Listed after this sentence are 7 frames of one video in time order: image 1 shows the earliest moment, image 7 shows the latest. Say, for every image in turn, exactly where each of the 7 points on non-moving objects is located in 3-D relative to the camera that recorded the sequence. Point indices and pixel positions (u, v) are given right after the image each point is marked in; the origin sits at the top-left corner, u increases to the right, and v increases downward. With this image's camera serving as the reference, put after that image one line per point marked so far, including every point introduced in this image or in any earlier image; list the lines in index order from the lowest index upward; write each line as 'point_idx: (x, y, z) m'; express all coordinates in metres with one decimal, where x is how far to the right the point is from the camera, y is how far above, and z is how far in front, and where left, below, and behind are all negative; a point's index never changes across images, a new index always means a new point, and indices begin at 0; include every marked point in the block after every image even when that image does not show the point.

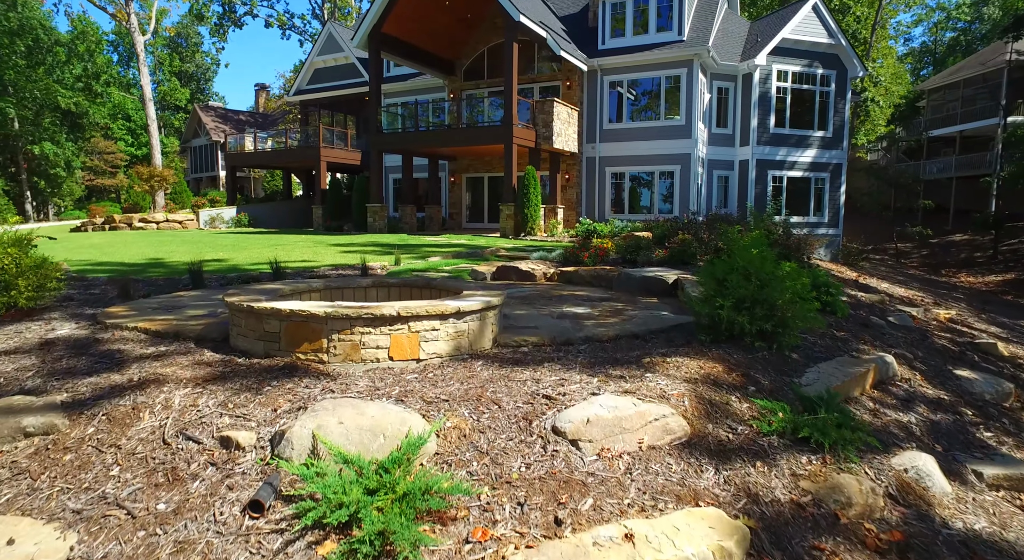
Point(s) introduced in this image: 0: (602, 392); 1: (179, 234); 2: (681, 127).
0: (+0.5, -0.6, +3.2) m
1: (-9.6, +1.3, +18.0) m
2: (+5.2, +4.7, +19.3) m
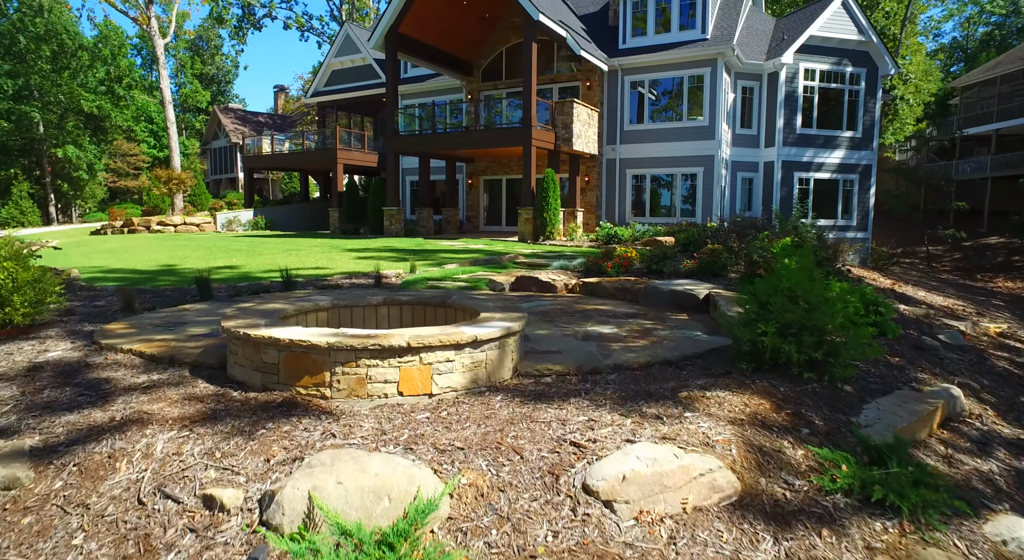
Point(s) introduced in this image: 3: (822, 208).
0: (+0.6, -0.7, +2.8) m
1: (-9.0, +1.2, +17.9) m
2: (+5.7, +4.5, +18.8) m
3: (+9.8, +2.3, +19.9) m
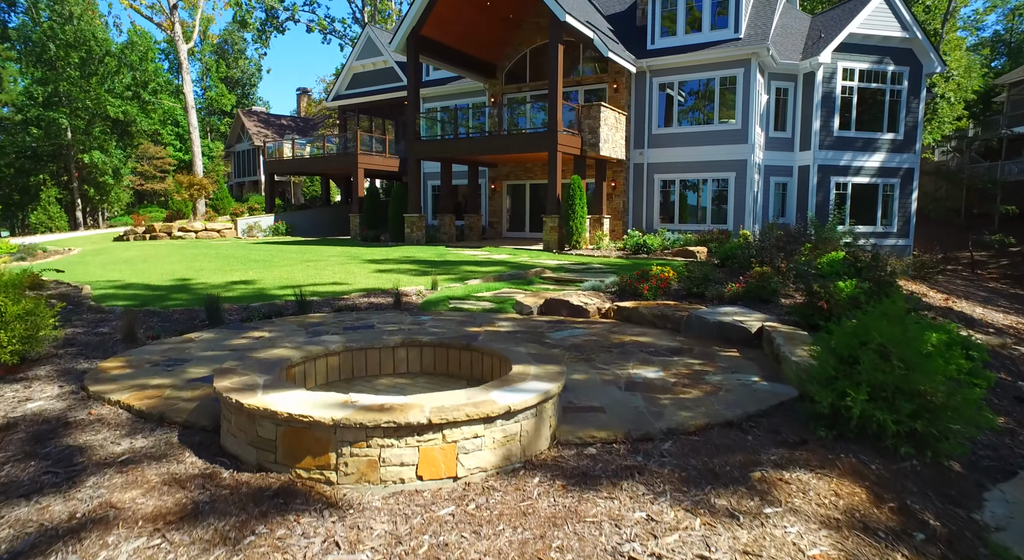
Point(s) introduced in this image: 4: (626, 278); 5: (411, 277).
0: (+0.7, -1.0, +2.3) m
1: (-8.4, +0.9, +17.6) m
2: (+6.4, +4.3, +18.0) m
3: (+10.5, +2.0, +19.0) m
4: (+1.5, 0.0, +8.0) m
5: (-1.7, 0.0, +10.6) m
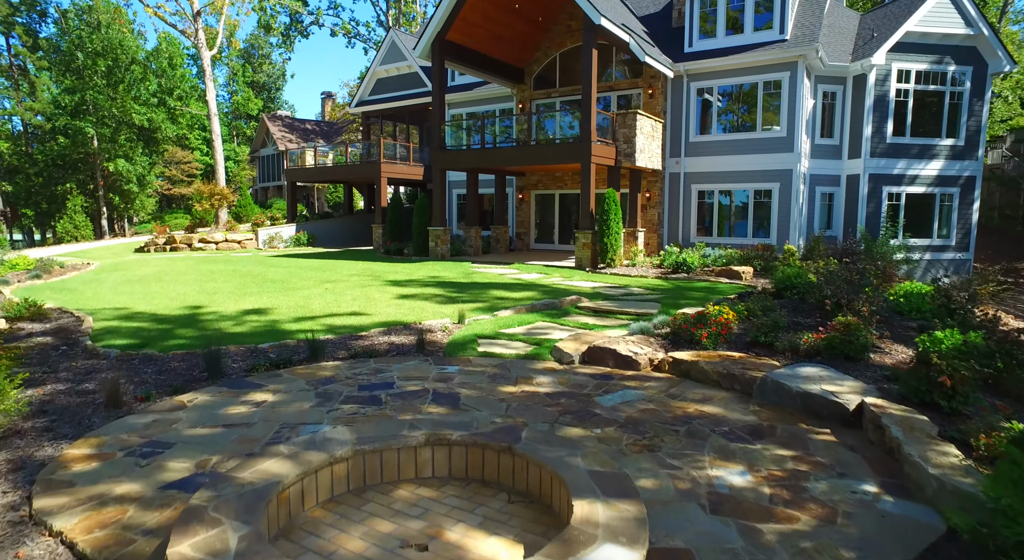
0: (+0.9, -1.4, +1.3) m
1: (-7.6, +0.5, +17.0) m
2: (+7.2, +3.8, +16.9) m
3: (+11.3, +1.5, +17.7) m
4: (+1.9, -0.4, +7.0) m
5: (-1.2, -0.4, +9.8) m
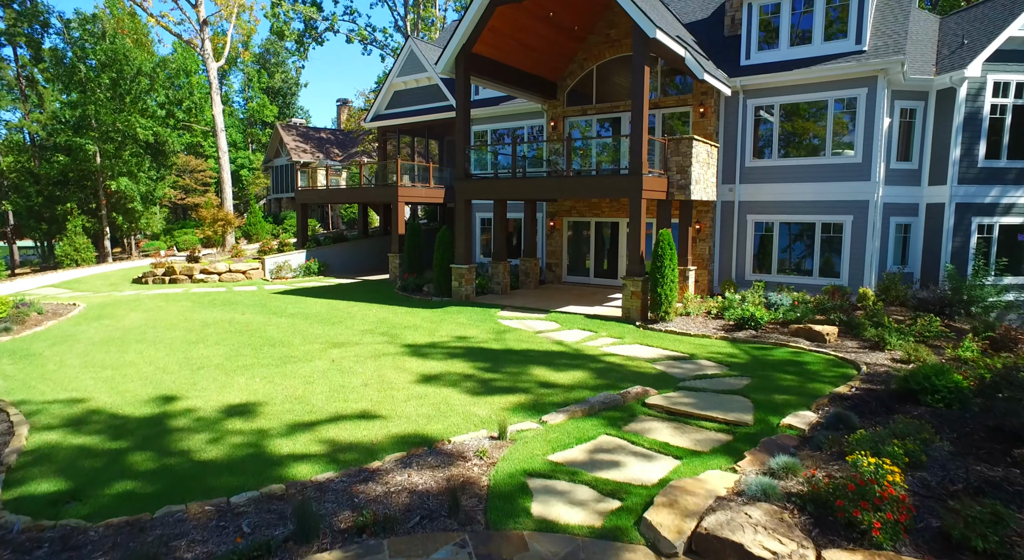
0: (+1.3, -2.5, -0.7) m
1: (-6.8, -0.6, +15.2) m
2: (+8.0, +2.7, +14.7) m
3: (+12.2, +0.4, +15.4) m
4: (+2.4, -1.5, +5.0) m
5: (-0.6, -1.5, +7.8) m
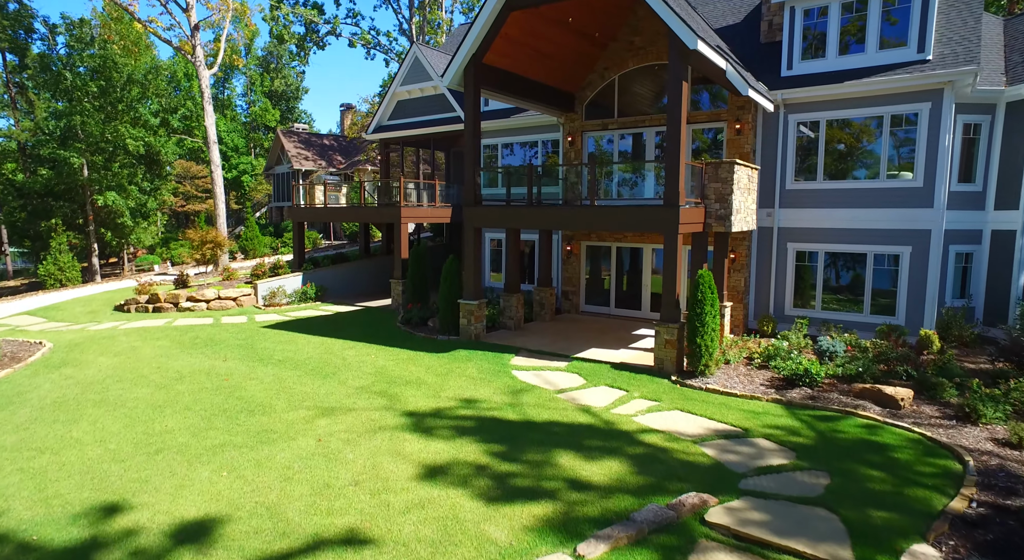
0: (+1.5, -3.3, -2.3) m
1: (-6.4, -1.4, +13.6) m
2: (+8.3, +1.9, +13.0) m
3: (+12.5, -0.4, +13.6) m
4: (+2.7, -2.4, +3.3) m
5: (-0.3, -2.3, +6.2) m
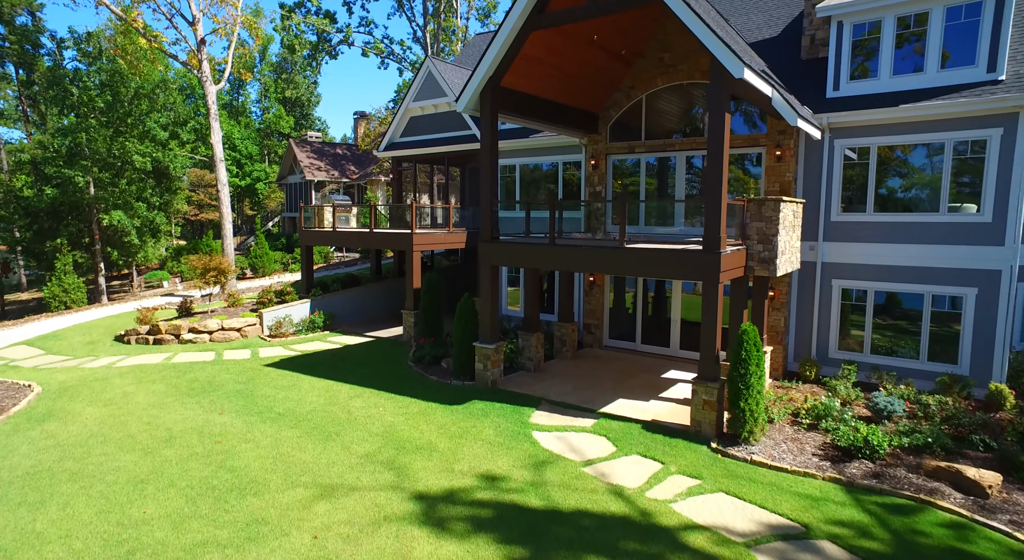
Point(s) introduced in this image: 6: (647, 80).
0: (+1.5, -4.2, -3.5) m
1: (-6.0, -2.2, +12.7) m
2: (+8.7, +1.0, +11.6) m
3: (+12.9, -1.3, +12.2) m
4: (+2.8, -3.2, +2.2) m
5: (-0.1, -3.2, +5.1) m
6: (+3.2, +4.7, +14.8) m
